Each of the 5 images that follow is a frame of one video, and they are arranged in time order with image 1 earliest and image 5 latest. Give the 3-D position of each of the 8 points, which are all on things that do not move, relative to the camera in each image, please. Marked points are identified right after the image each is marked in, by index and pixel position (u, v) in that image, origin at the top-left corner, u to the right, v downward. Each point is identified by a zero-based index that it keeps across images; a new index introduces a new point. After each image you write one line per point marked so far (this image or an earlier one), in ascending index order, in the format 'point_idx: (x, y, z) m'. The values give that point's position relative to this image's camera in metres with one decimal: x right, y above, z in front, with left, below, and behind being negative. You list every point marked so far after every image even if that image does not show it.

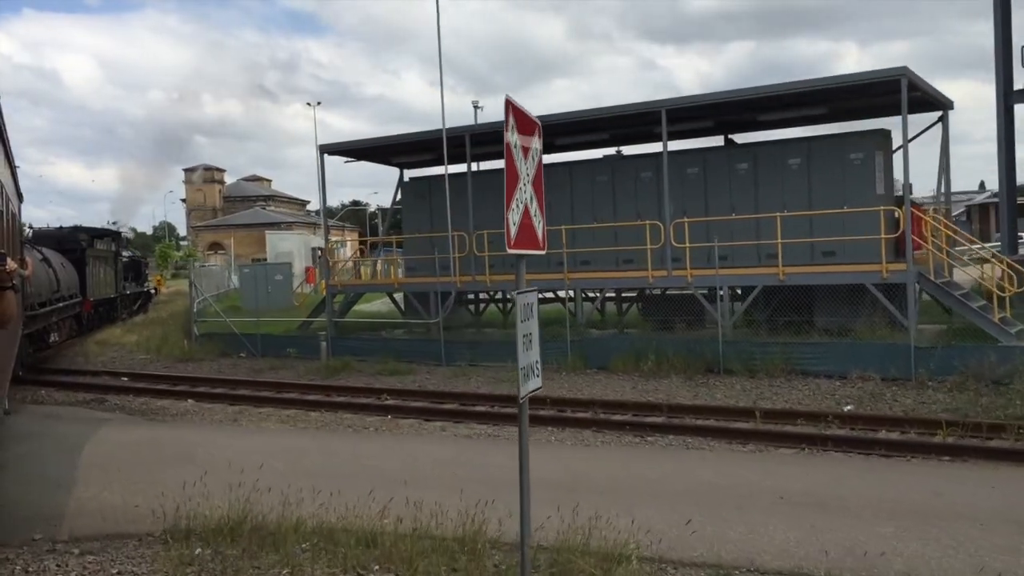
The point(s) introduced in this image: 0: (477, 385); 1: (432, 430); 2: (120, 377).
0: (-0.4, -1.1, +14.9) m
1: (-0.7, -1.2, +11.0) m
2: (-5.5, -1.3, +17.6) m
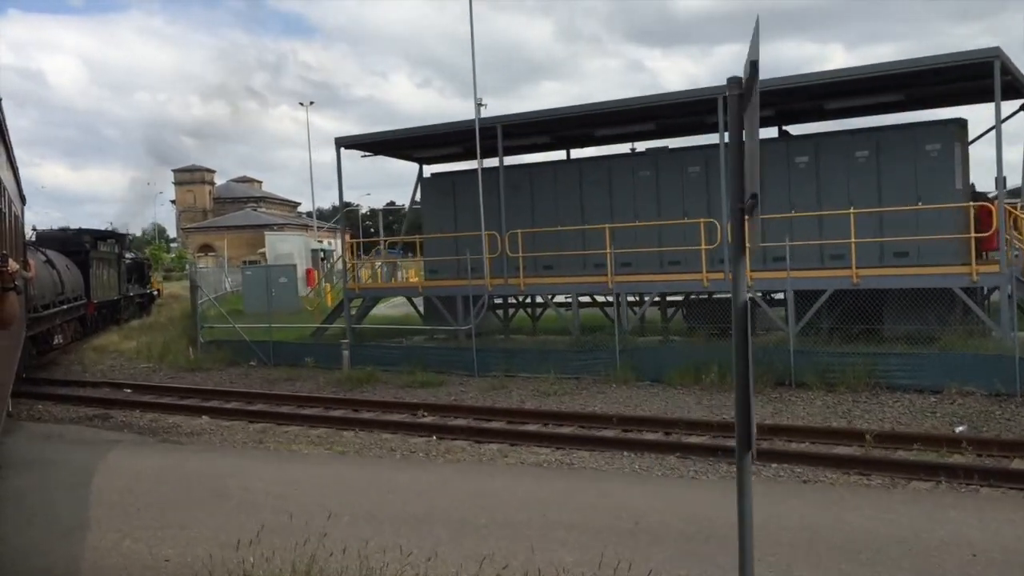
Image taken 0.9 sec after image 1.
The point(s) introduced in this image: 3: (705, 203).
0: (+0.1, -1.2, +13.5) m
1: (-0.1, -1.3, +9.7) m
2: (-5.0, -1.3, +16.2) m
3: (+2.5, +1.1, +16.3) m
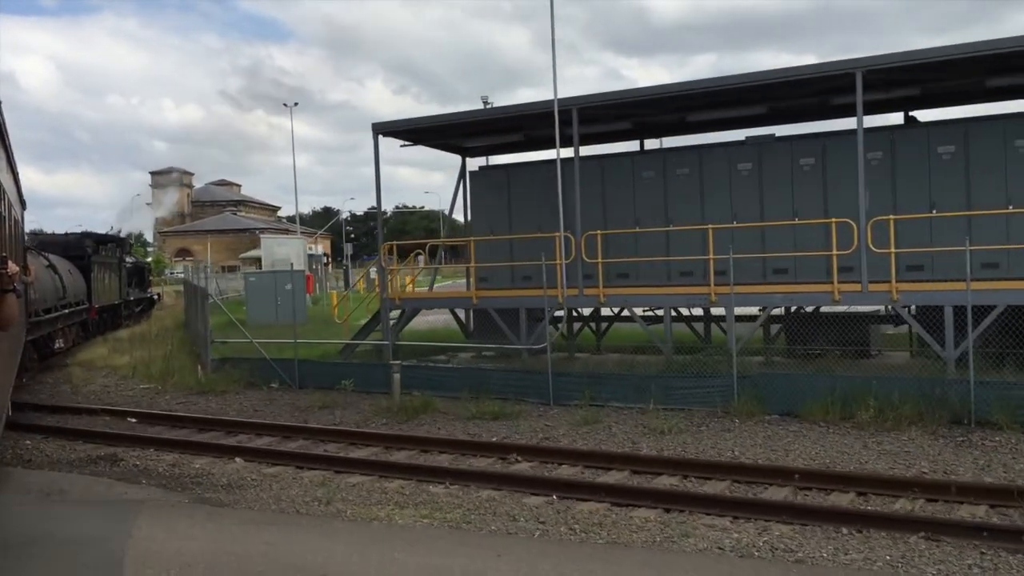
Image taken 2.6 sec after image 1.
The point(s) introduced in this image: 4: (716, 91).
0: (+1.0, -1.3, +11.0) m
1: (+0.9, -1.4, +7.1) m
2: (-4.2, -1.4, +13.5) m
3: (+3.4, +0.9, +13.8) m
4: (+2.1, +2.0, +13.0) m
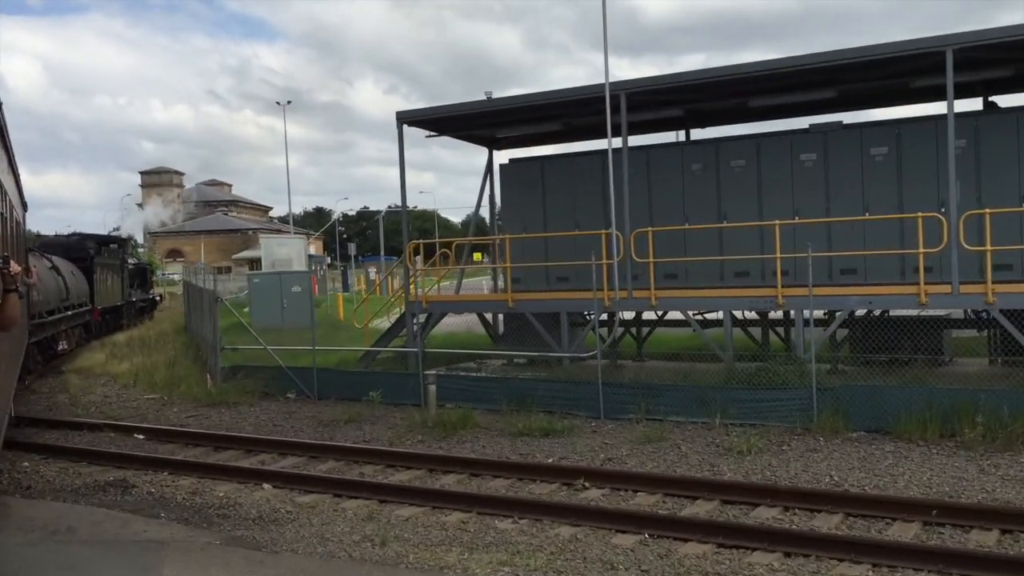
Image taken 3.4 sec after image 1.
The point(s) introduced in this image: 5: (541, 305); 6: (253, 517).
0: (+1.5, -1.3, +9.8) m
1: (+1.4, -1.4, +5.9) m
2: (-3.7, -1.4, +12.3) m
3: (+3.8, +0.9, +12.6) m
4: (+2.6, +2.0, +11.9) m
5: (+0.3, -0.2, +14.0) m
6: (-1.7, -1.5, +8.1) m
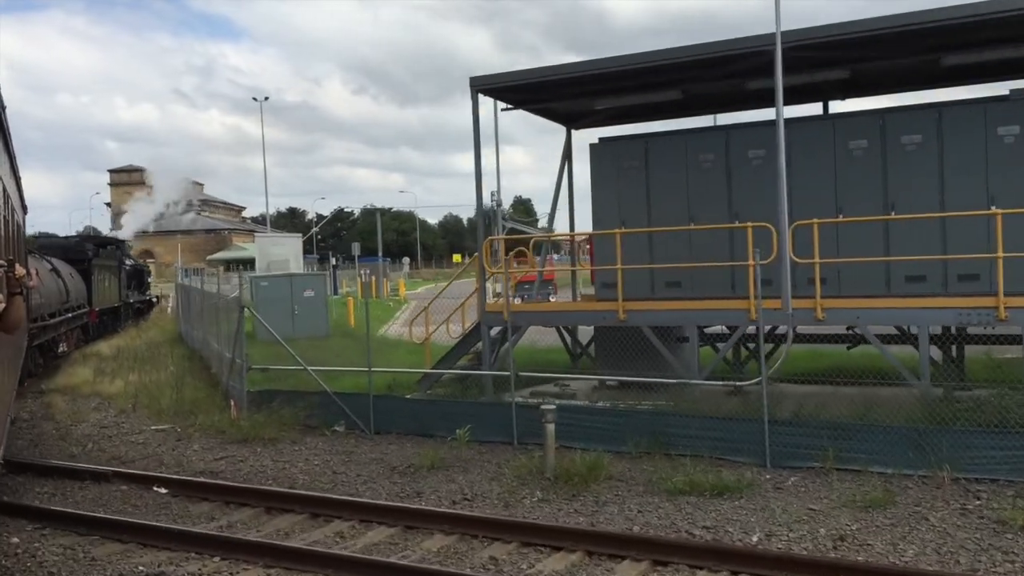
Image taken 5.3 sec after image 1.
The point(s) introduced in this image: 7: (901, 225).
0: (+2.6, -1.4, +7.0) m
1: (+2.6, -1.5, +3.1) m
2: (-2.7, -1.5, +9.3) m
3: (+4.8, +0.9, +9.9) m
4: (+3.6, +2.0, +9.1) m
5: (+1.3, -0.3, +11.2) m
6: (-0.6, -1.5, +5.2) m
7: (+3.4, +0.5, +10.9) m
